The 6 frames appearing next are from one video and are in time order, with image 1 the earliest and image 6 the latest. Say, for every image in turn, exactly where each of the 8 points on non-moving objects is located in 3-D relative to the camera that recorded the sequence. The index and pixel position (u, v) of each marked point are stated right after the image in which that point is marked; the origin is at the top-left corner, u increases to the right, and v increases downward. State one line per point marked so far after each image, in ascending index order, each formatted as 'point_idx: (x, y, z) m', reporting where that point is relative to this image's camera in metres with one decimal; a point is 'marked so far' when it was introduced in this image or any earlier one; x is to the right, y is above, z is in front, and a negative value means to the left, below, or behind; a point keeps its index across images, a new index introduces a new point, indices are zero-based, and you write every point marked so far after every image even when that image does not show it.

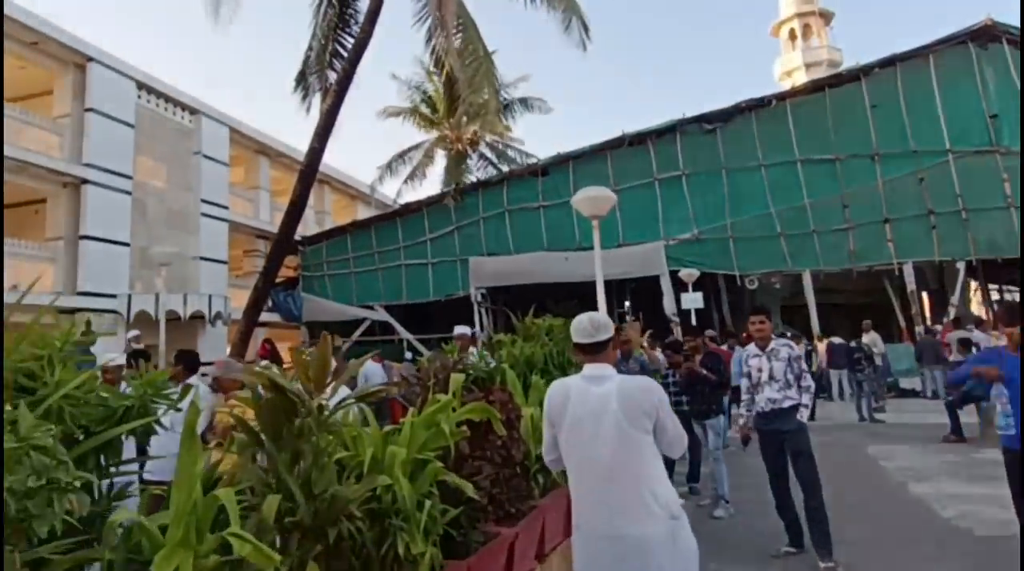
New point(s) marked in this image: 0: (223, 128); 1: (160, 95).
0: (-8.2, +4.4, +19.9) m
1: (-9.0, +4.8, +18.0) m
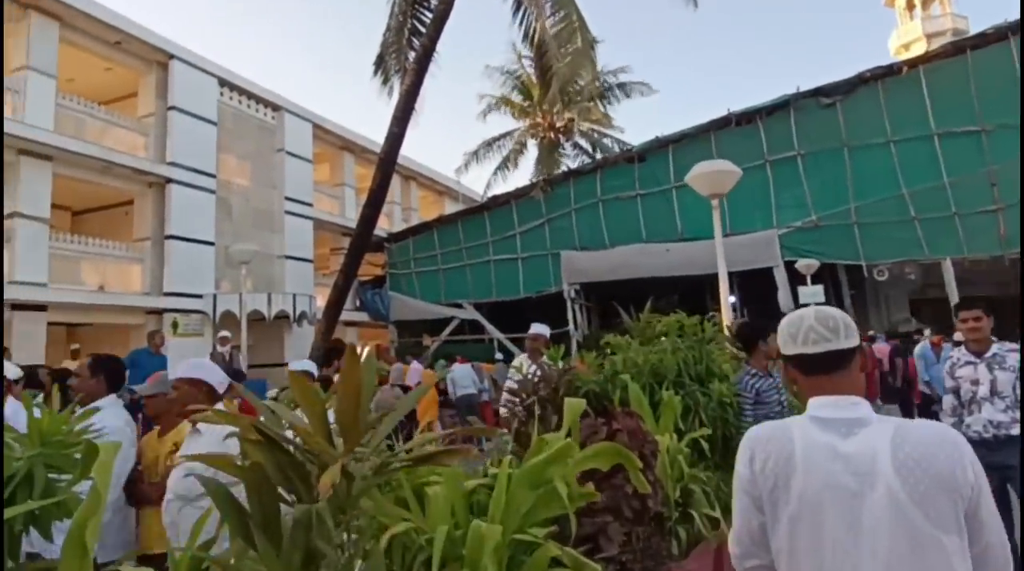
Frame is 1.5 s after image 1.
0: (-5.7, +4.4, +19.6) m
1: (-6.8, +4.8, +17.8) m
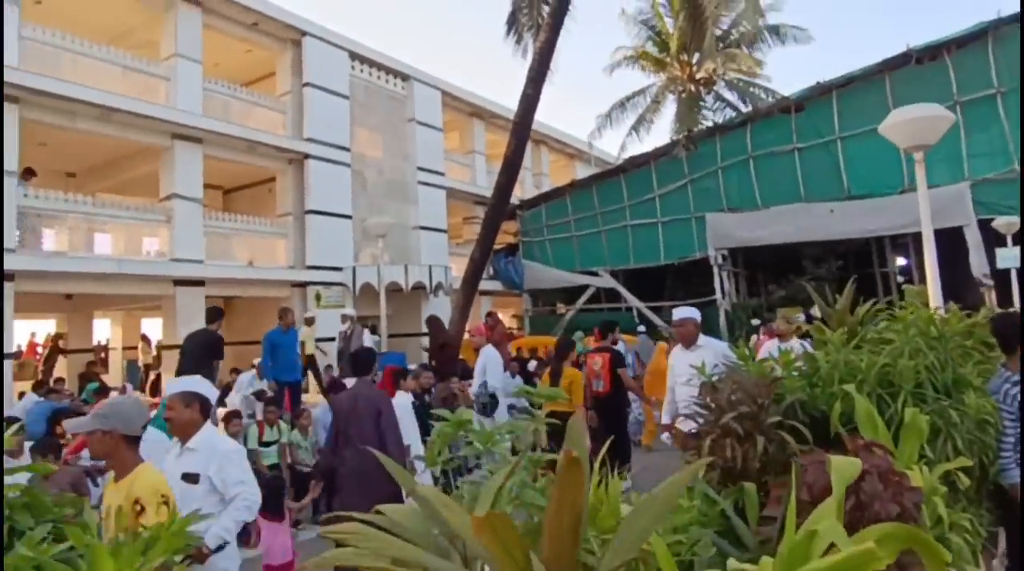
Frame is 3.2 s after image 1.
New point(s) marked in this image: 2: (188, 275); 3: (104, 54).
0: (-2.1, +5.2, +19.4) m
1: (-3.5, +5.6, +17.8) m
2: (-6.2, +0.2, +13.6) m
3: (-7.4, +4.2, +12.8) m
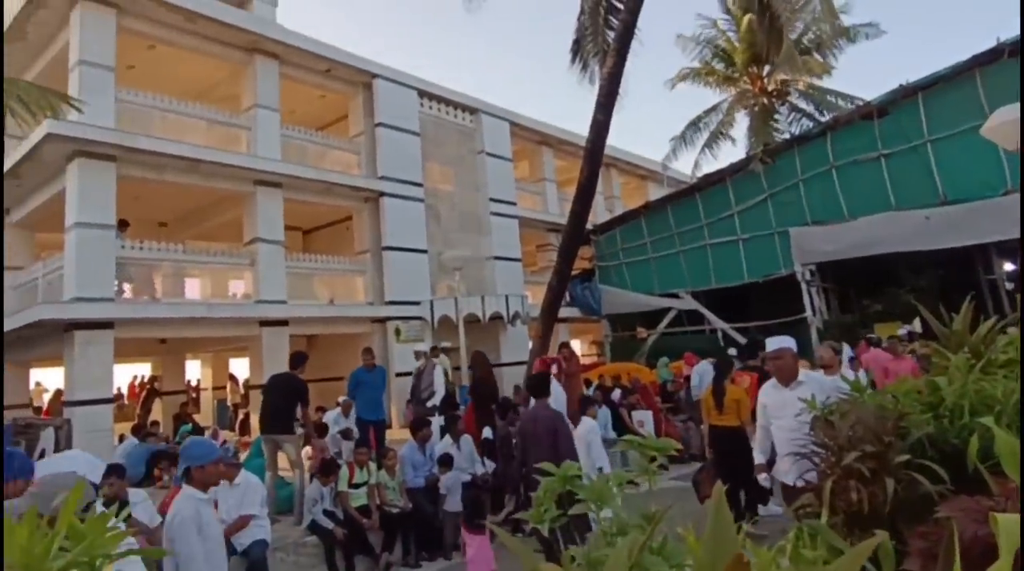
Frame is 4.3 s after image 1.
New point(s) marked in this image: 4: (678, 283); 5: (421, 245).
0: (-0.2, +4.4, +19.6) m
1: (-1.8, +4.7, +18.2) m
2: (-4.7, -0.6, +14.0) m
3: (-6.1, +3.4, +13.5) m
4: (+4.1, +0.1, +17.4) m
5: (-2.2, +1.0, +16.9) m
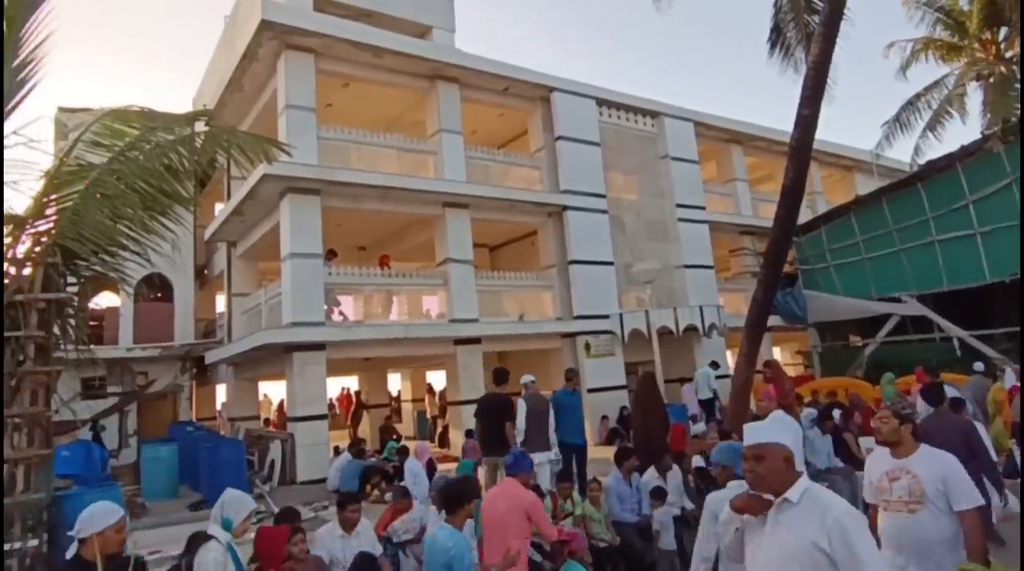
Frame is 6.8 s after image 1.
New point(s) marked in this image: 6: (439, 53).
0: (+4.6, +4.2, +18.7) m
1: (+2.7, +4.4, +17.7) m
2: (-0.9, -1.0, +14.3) m
3: (-2.6, +2.9, +14.2) m
4: (+8.4, 0.0, +15.5) m
5: (+2.2, +0.6, +16.5) m
6: (-1.5, +4.8, +14.6) m
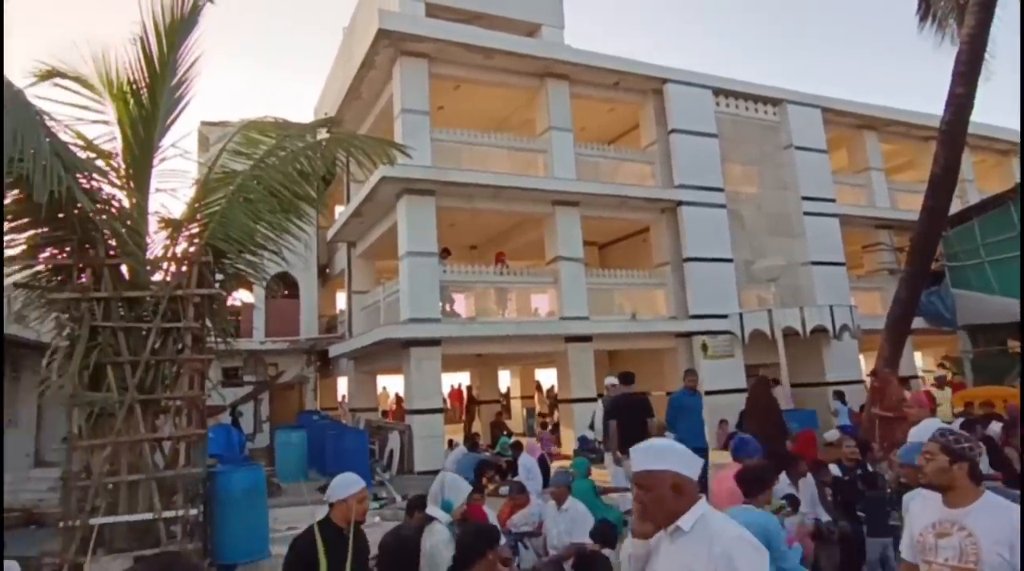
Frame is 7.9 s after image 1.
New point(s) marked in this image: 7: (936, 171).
0: (+7.4, +4.3, +17.4) m
1: (+5.4, +4.5, +16.7) m
2: (+1.3, -1.0, +14.0) m
3: (-0.3, +2.9, +14.1) m
4: (+10.7, +0.1, +13.7) m
5: (+4.7, +0.7, +15.7) m
6: (+0.8, +4.8, +14.3) m
7: (+5.2, +1.4, +8.7) m
